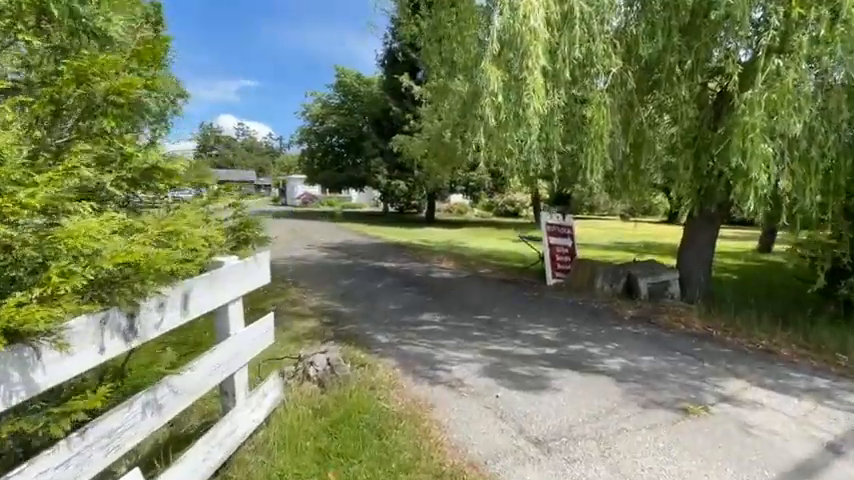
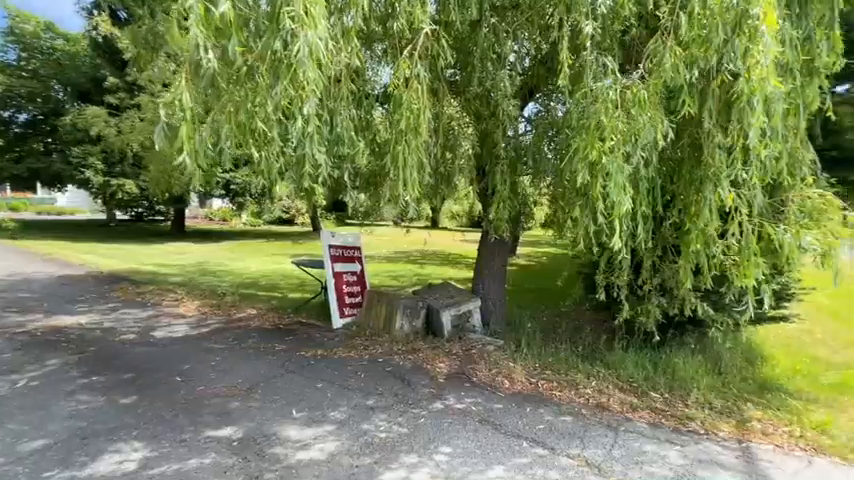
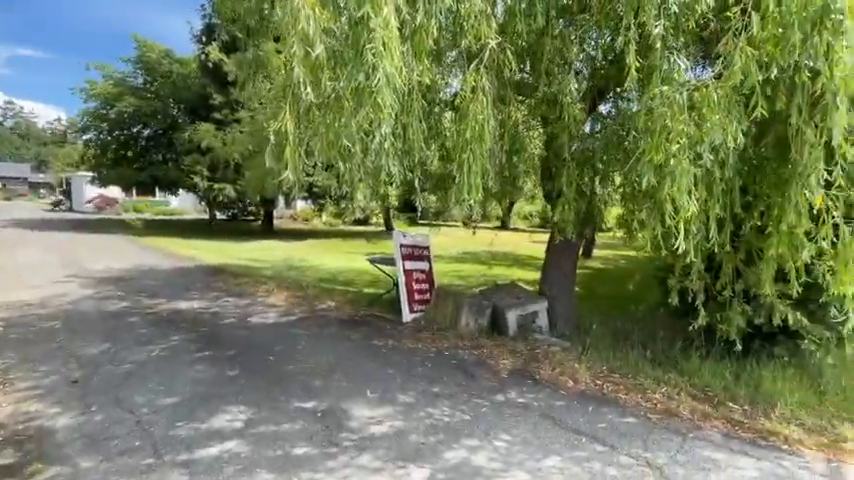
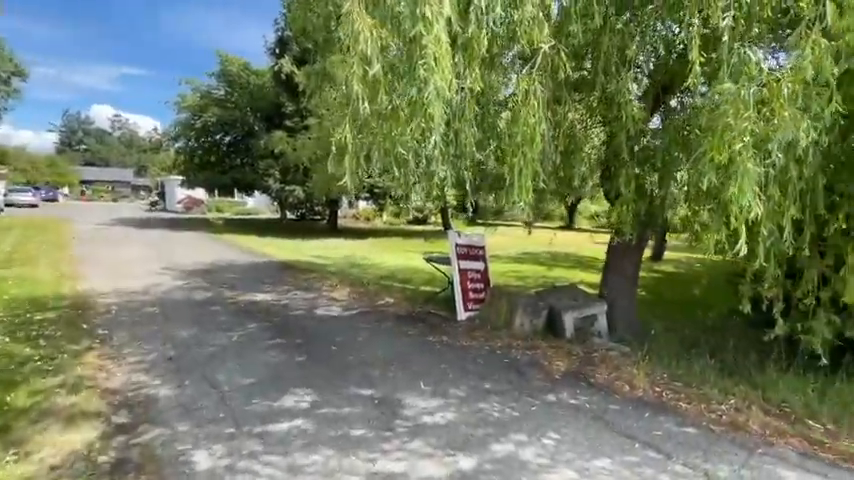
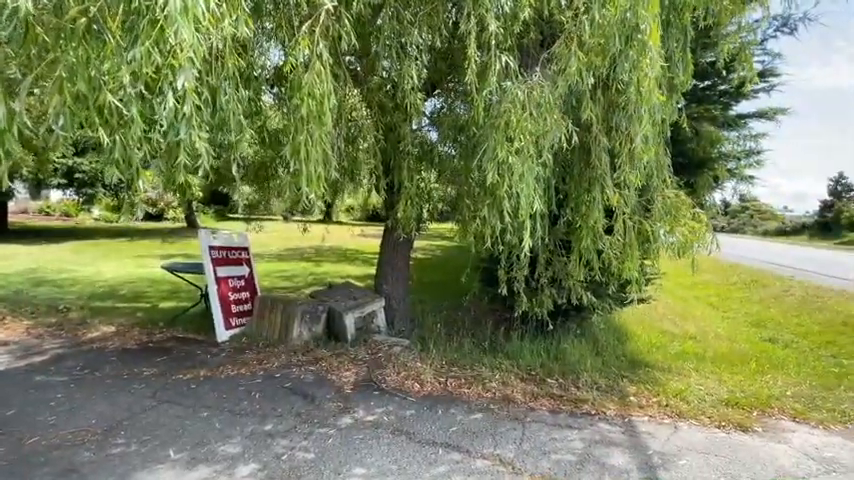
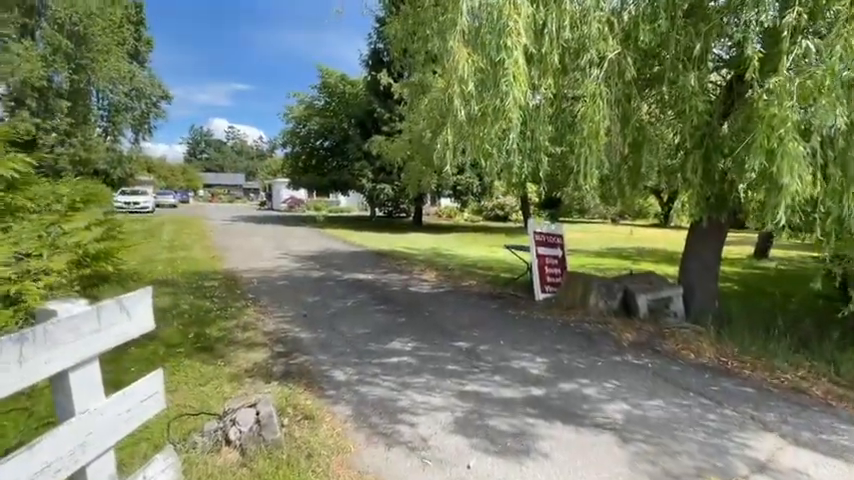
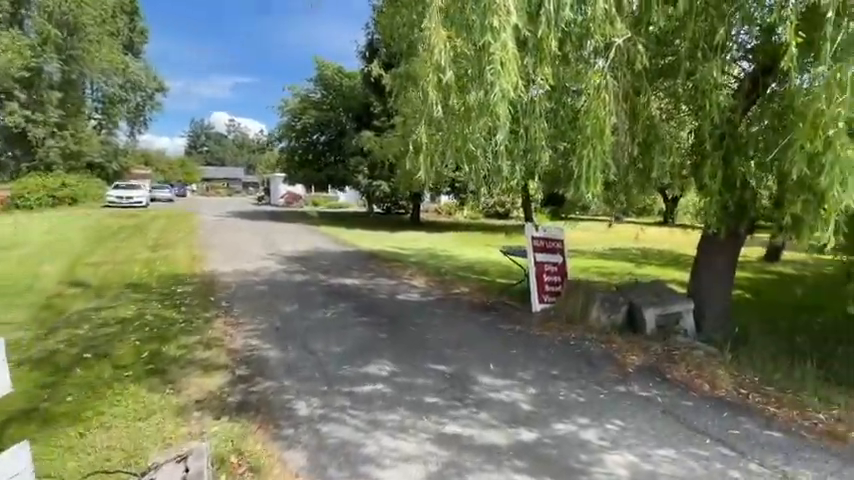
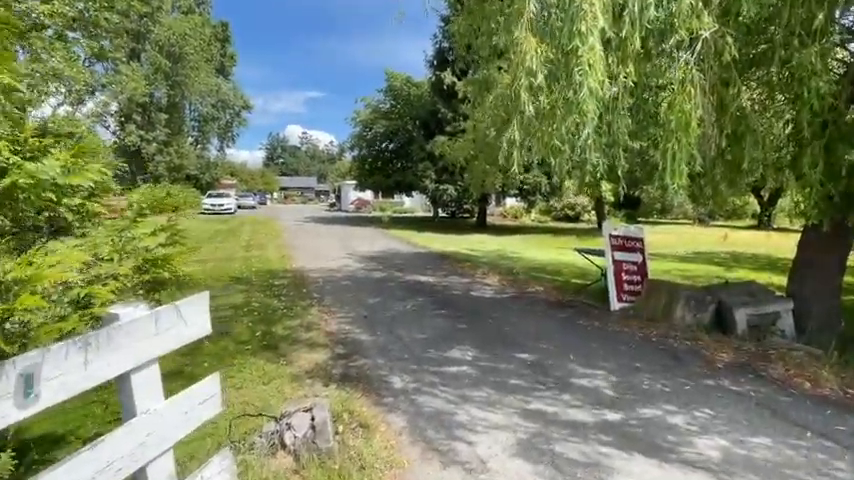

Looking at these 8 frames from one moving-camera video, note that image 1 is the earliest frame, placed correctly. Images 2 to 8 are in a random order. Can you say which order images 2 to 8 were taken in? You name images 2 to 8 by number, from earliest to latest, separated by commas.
6, 8, 7, 4, 3, 2, 5
